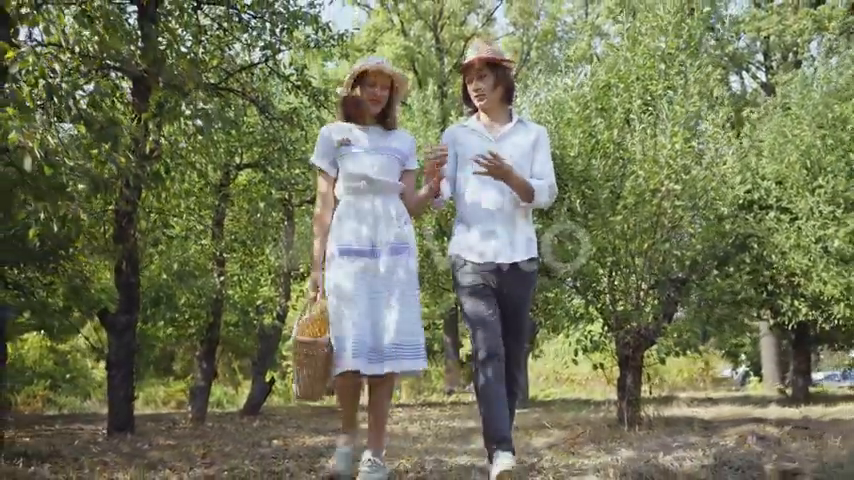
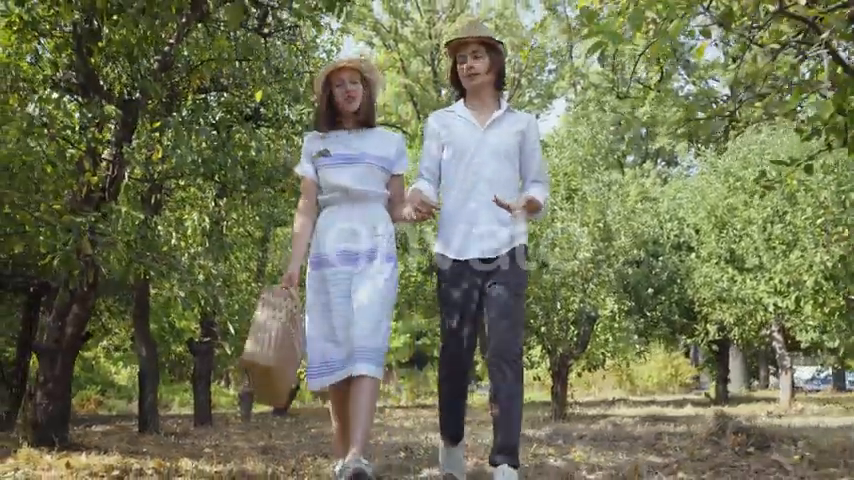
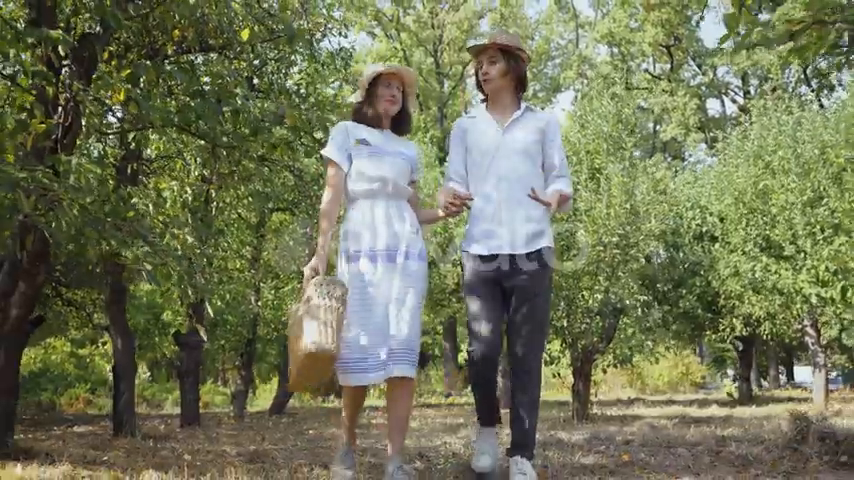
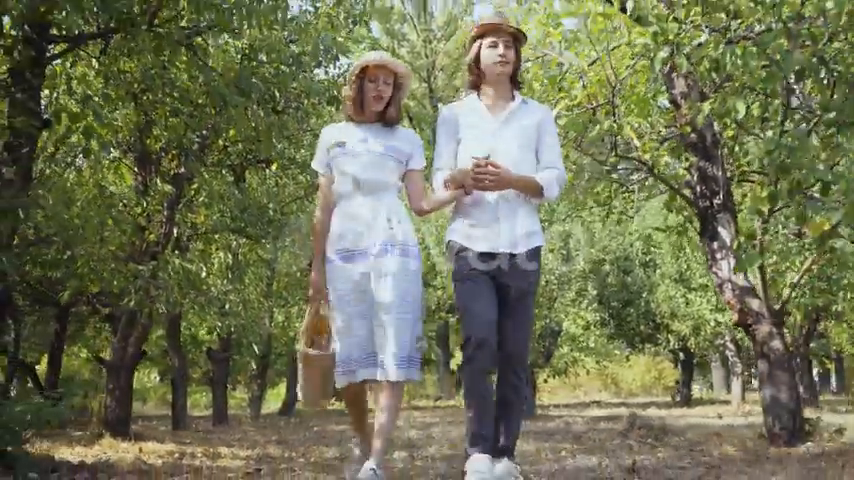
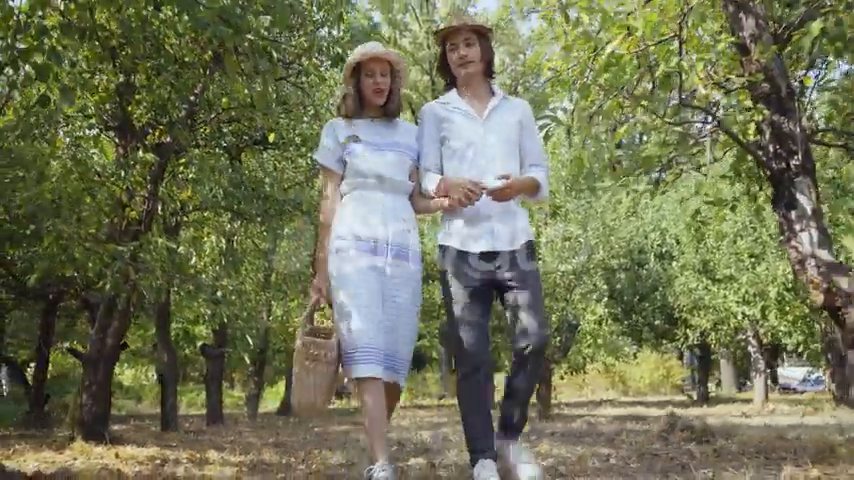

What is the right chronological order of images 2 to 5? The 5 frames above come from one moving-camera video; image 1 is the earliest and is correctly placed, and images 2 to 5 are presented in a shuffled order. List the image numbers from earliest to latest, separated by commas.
3, 2, 5, 4
